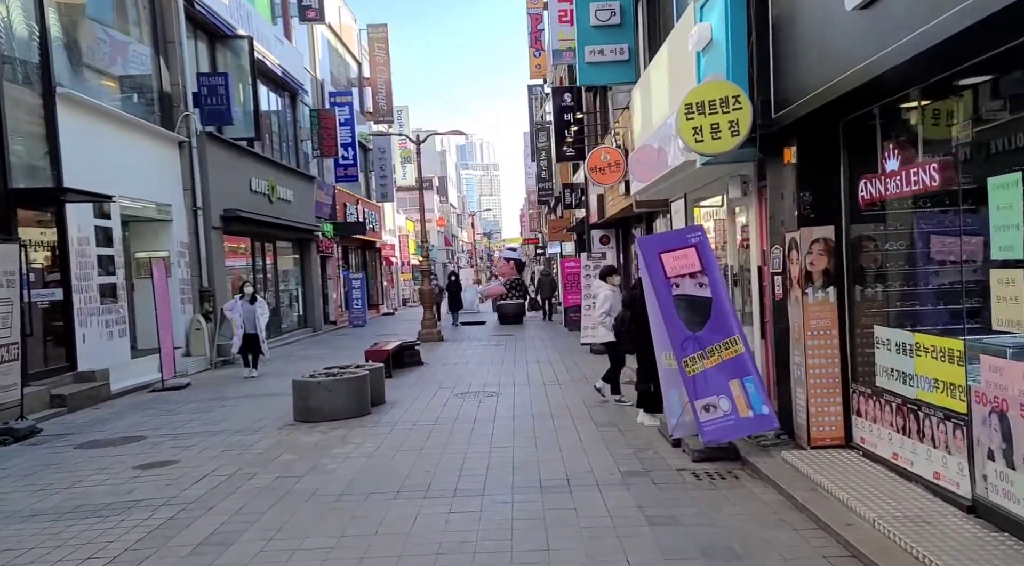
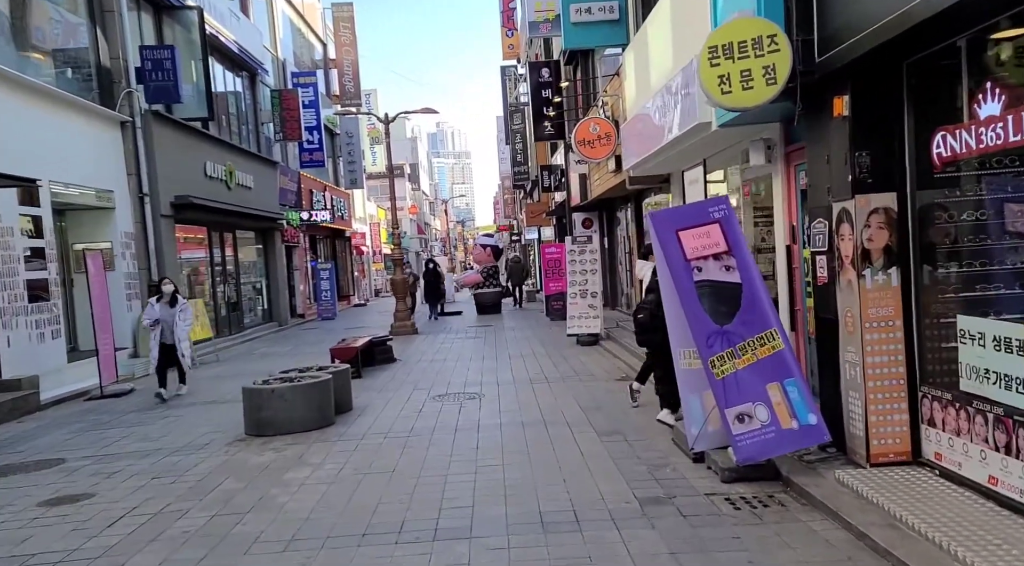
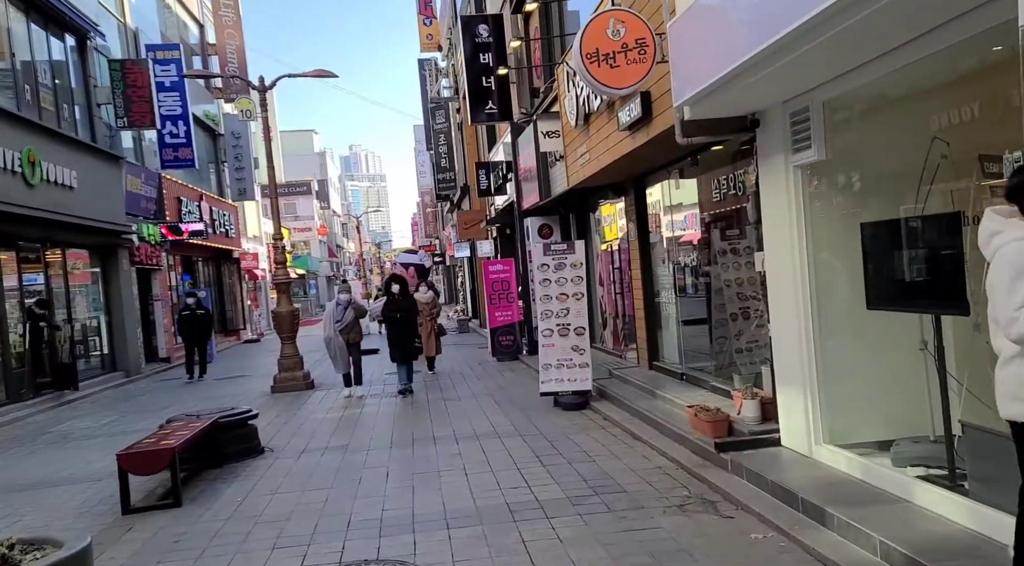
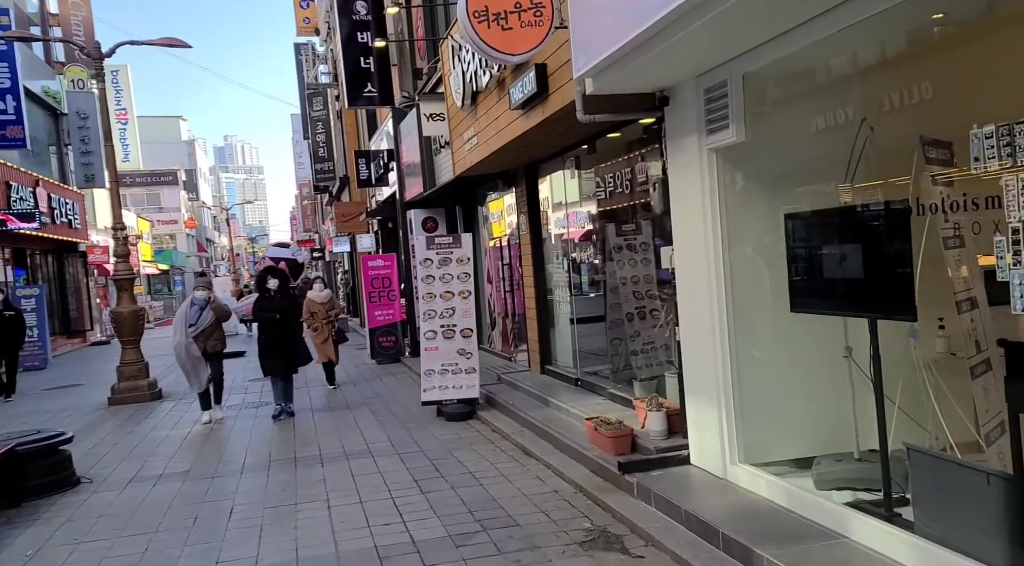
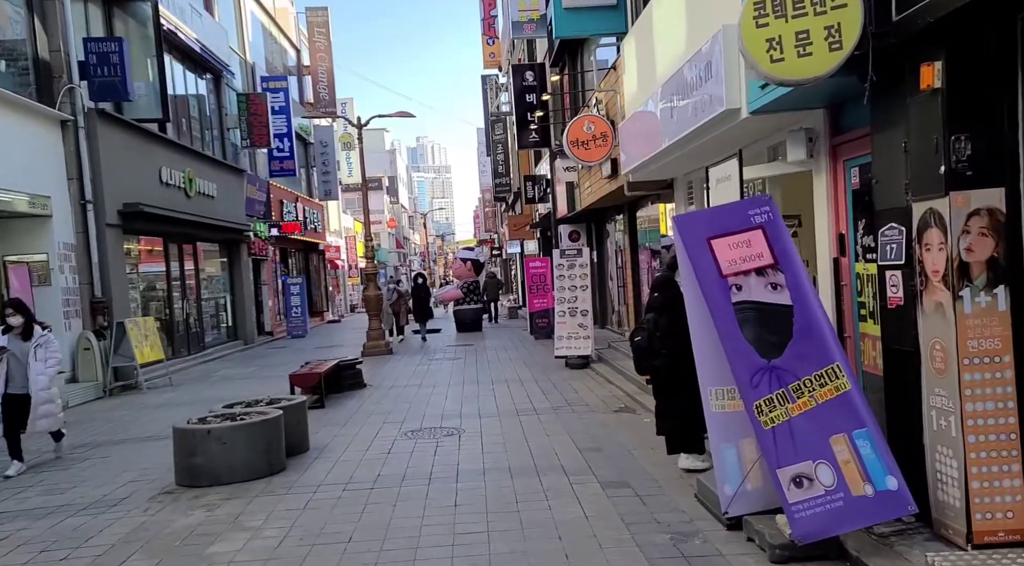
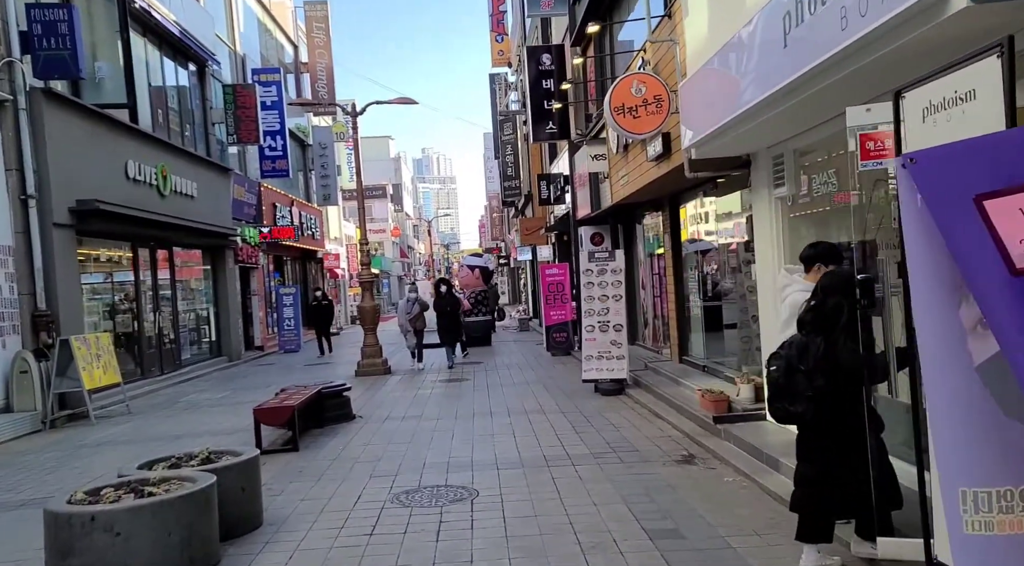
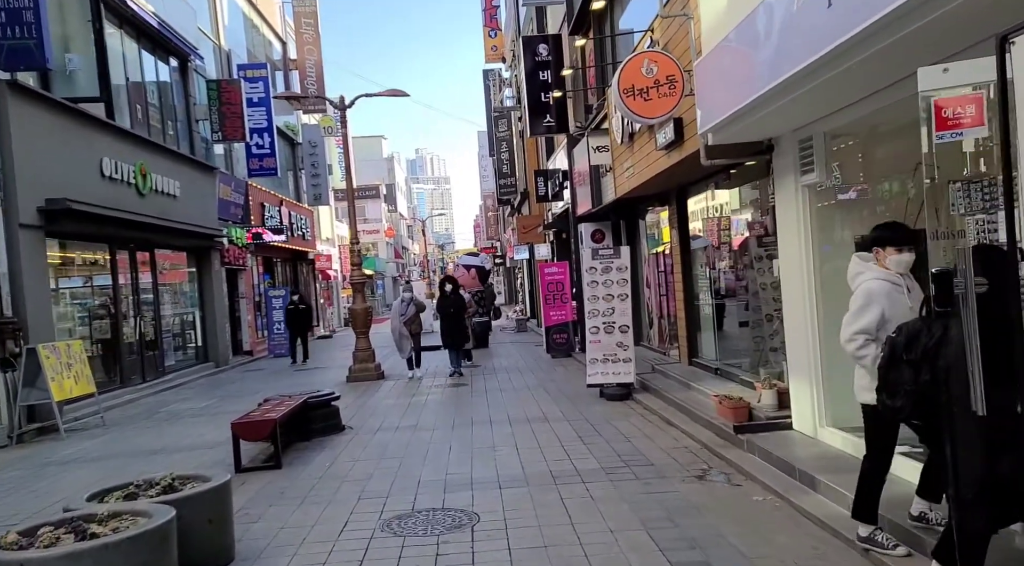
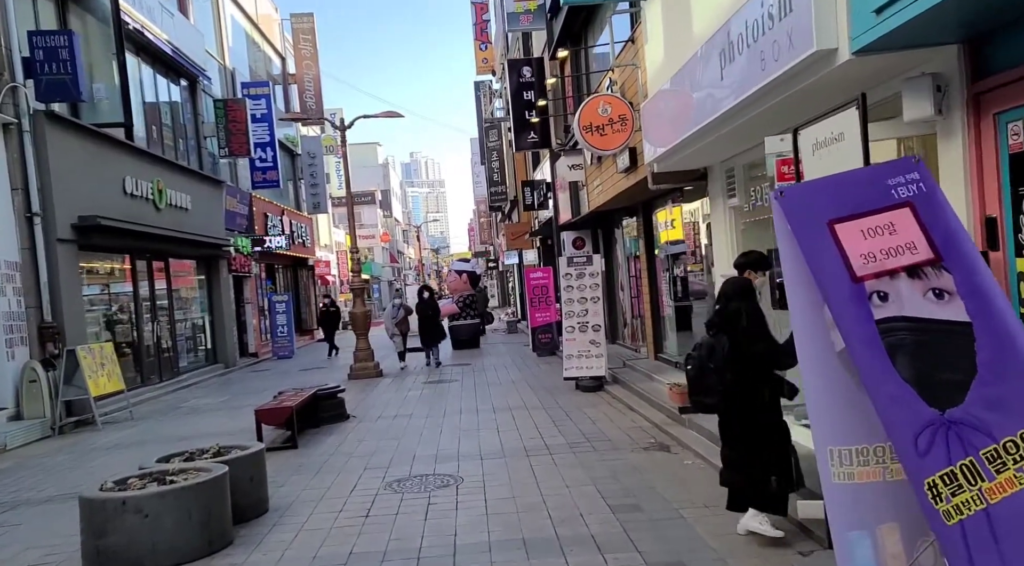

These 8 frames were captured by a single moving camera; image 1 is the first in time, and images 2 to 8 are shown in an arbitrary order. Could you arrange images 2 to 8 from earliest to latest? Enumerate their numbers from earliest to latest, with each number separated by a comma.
2, 5, 8, 6, 7, 3, 4
